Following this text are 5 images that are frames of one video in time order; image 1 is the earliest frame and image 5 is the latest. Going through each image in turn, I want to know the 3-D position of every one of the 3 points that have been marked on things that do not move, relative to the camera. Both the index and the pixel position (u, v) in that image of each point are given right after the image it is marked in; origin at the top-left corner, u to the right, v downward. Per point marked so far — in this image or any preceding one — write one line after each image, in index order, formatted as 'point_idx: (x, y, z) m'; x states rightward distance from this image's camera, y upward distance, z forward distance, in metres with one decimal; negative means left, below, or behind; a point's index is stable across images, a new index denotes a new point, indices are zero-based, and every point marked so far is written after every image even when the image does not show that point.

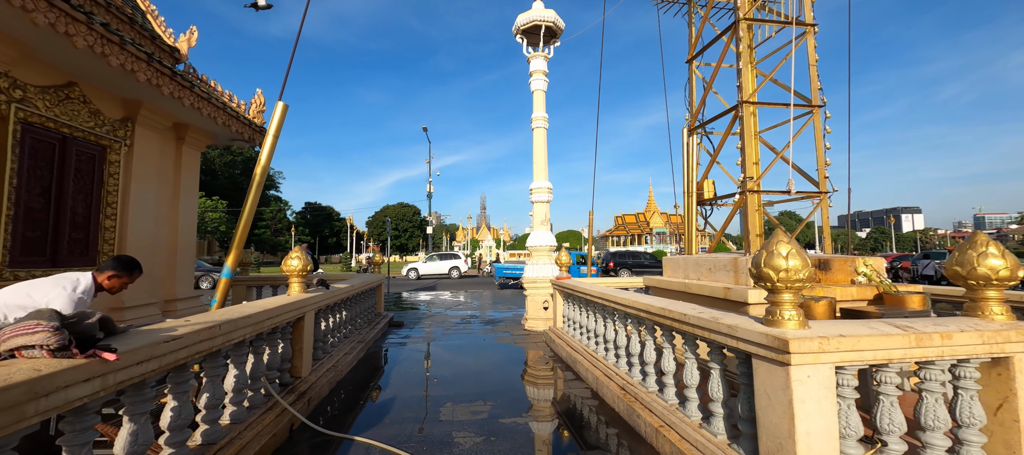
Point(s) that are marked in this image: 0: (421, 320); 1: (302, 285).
0: (-1.5, -1.6, +6.7) m
1: (-1.7, -0.5, +3.2) m
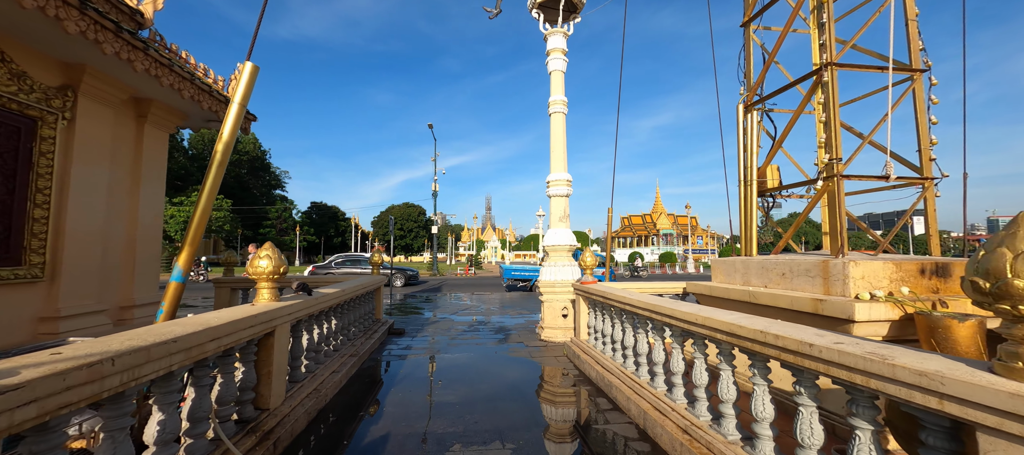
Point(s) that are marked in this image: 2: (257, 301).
0: (-1.3, -1.5, +6.1) m
1: (-1.5, -0.4, +2.5) m
2: (-1.6, -0.5, +2.5) m
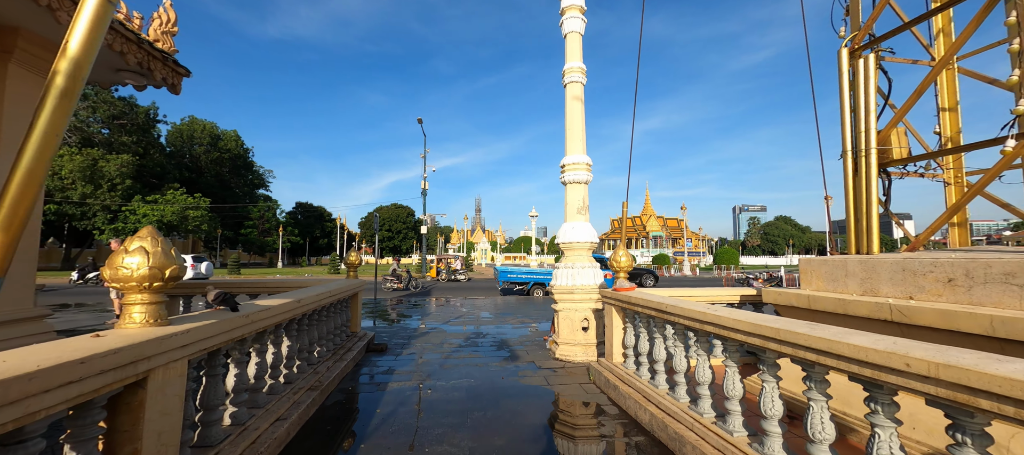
0: (-1.3, -1.4, +5.0) m
1: (-1.4, -0.3, +1.5) m
2: (-1.4, -0.4, +1.4) m
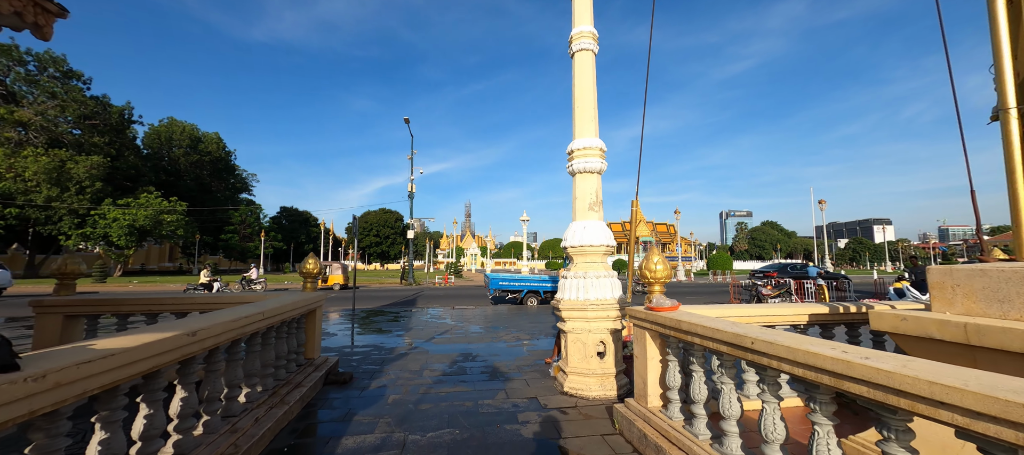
0: (-1.3, -1.5, +4.1) m
1: (-1.3, -0.3, +0.6) m
2: (-1.4, -0.3, +0.5) m
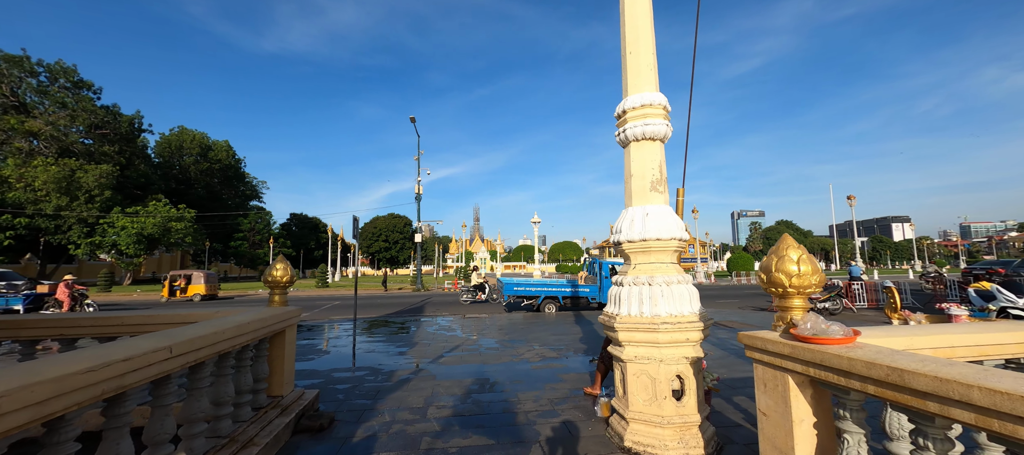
0: (-1.1, -1.4, +3.2) m
1: (-1.2, -0.2, -0.3) m
2: (-1.2, -0.2, -0.4) m
